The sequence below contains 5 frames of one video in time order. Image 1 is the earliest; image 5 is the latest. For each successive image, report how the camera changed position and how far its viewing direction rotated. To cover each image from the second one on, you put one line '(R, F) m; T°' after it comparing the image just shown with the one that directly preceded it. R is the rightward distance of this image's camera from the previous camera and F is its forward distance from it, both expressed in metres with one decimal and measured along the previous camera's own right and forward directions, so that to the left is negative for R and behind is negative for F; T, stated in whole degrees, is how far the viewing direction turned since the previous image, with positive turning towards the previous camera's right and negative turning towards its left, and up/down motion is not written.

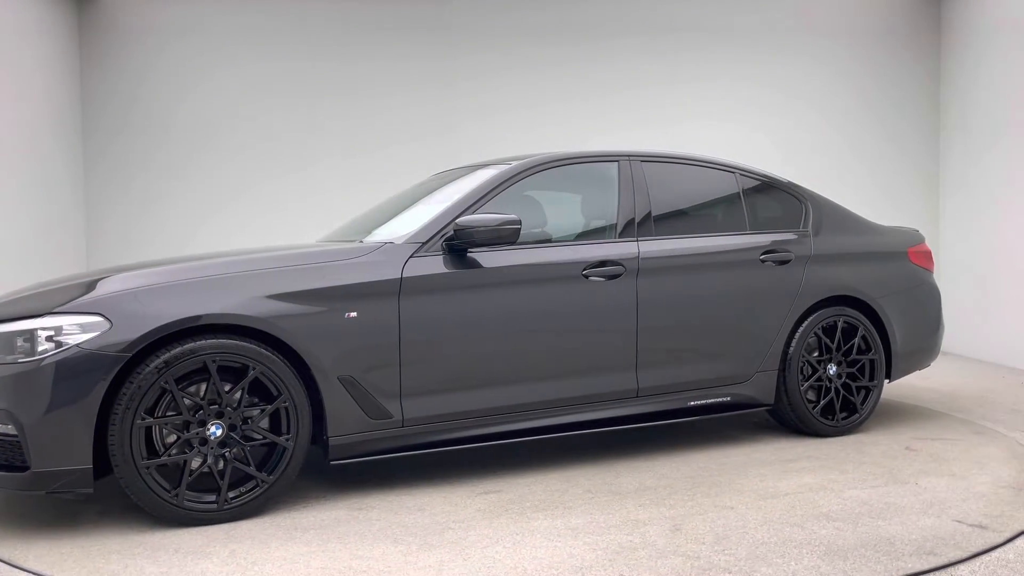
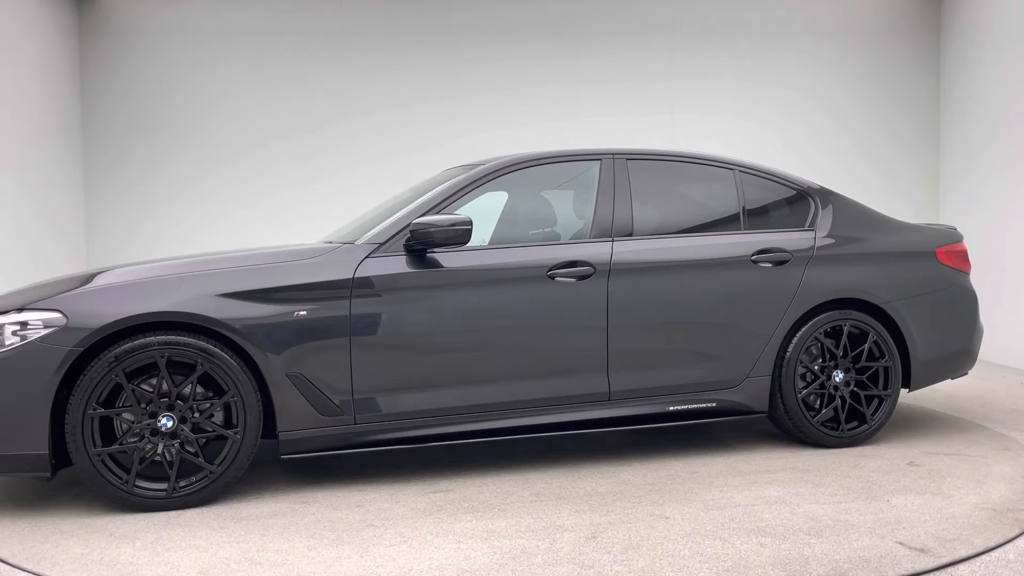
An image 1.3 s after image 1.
(+0.7, +0.1) m; -8°
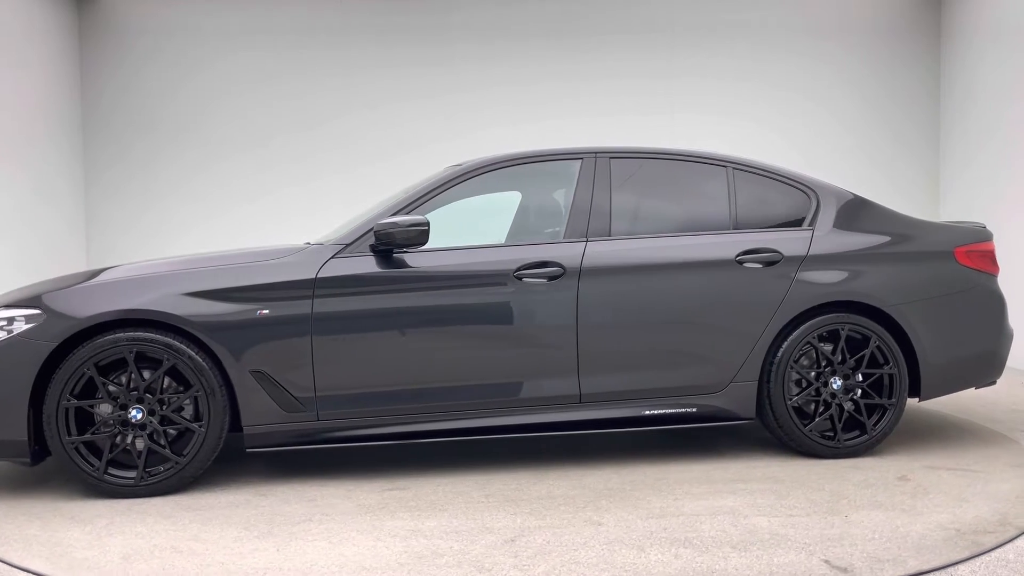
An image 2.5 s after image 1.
(+0.6, +0.1) m; -7°
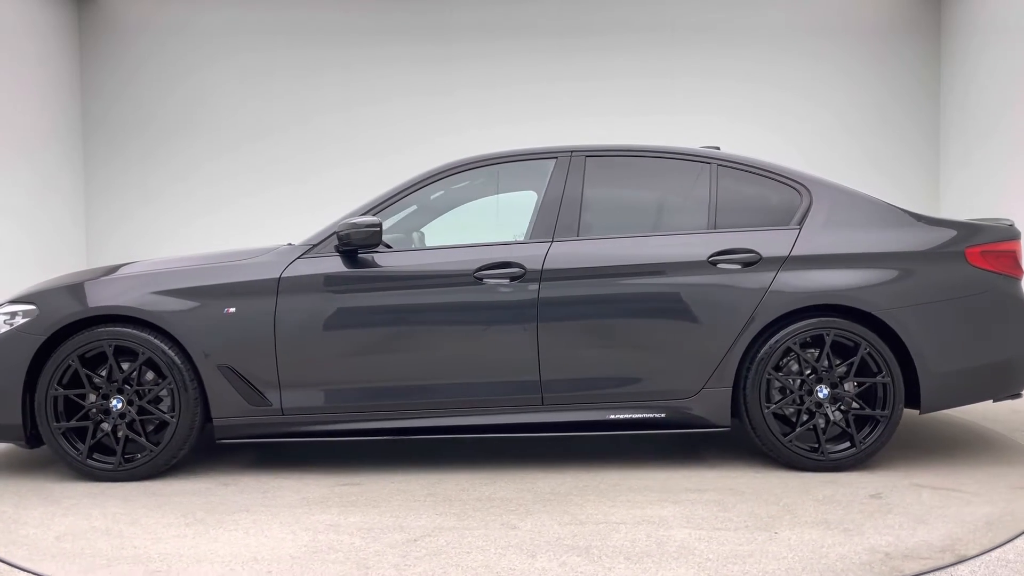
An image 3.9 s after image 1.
(+0.7, +0.1) m; -8°
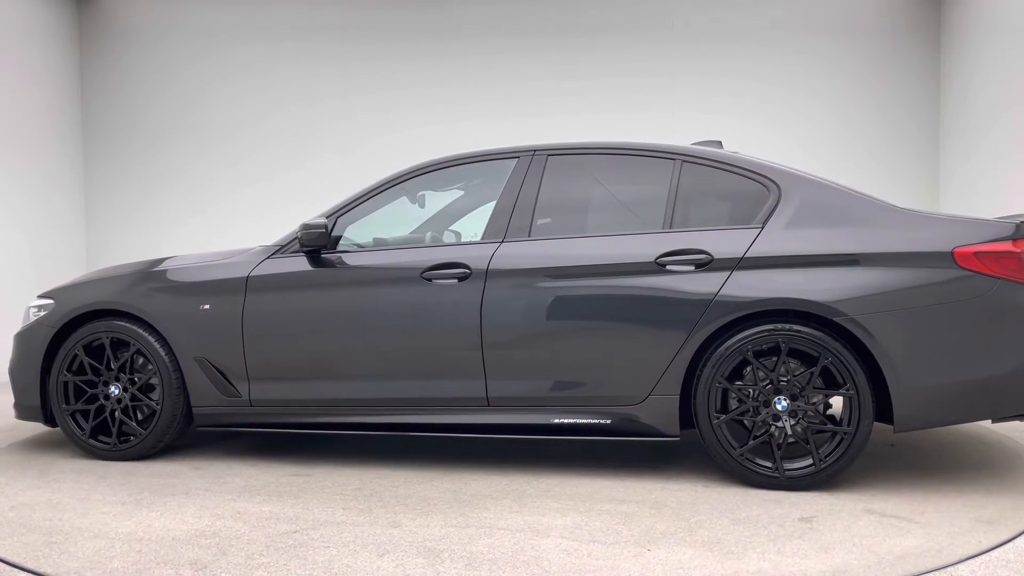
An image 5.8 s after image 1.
(+1.0, +0.1) m; -11°
